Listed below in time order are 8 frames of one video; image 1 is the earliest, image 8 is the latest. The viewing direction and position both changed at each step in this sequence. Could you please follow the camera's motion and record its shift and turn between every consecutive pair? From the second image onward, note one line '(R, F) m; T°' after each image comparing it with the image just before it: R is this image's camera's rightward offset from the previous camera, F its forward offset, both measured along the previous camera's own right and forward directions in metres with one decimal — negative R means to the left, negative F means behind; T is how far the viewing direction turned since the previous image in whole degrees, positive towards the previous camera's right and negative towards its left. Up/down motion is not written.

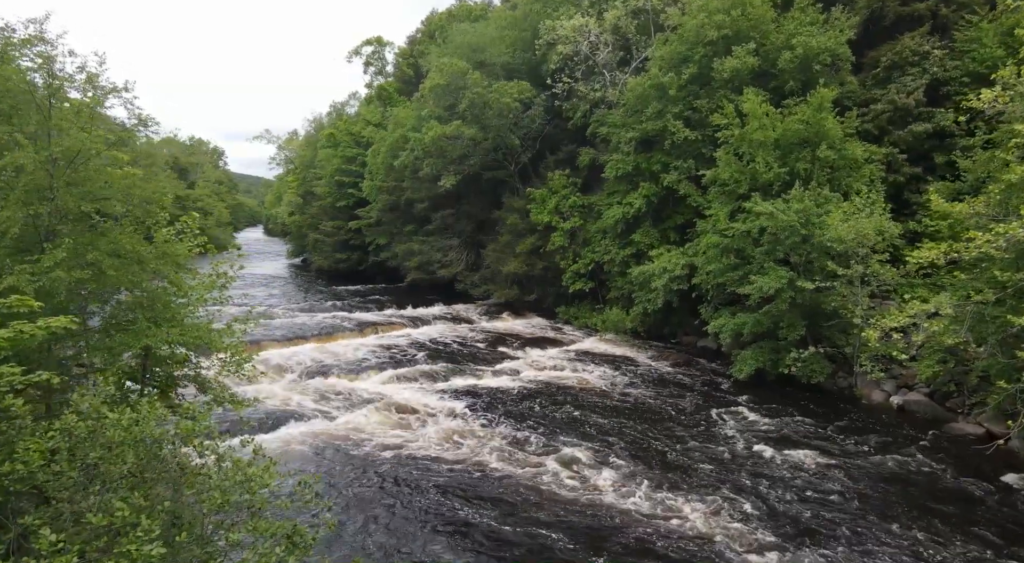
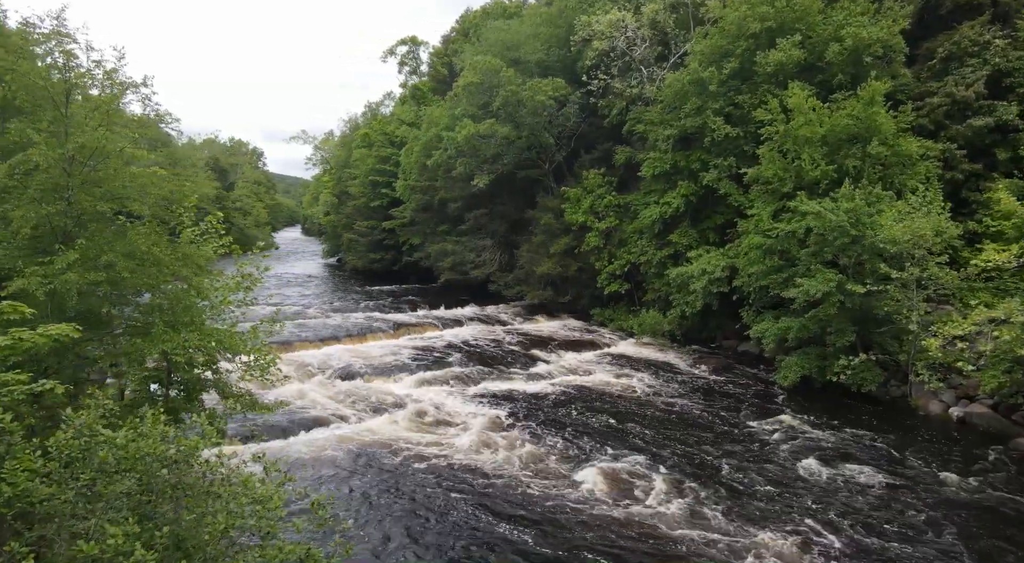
(0.0, +0.4) m; -3°
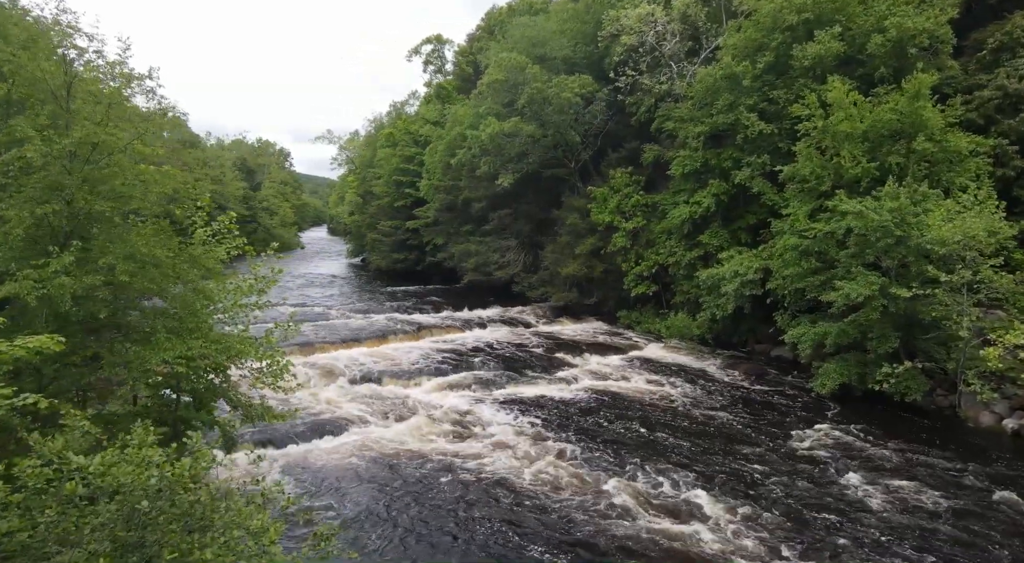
(0.0, +0.5) m; -2°
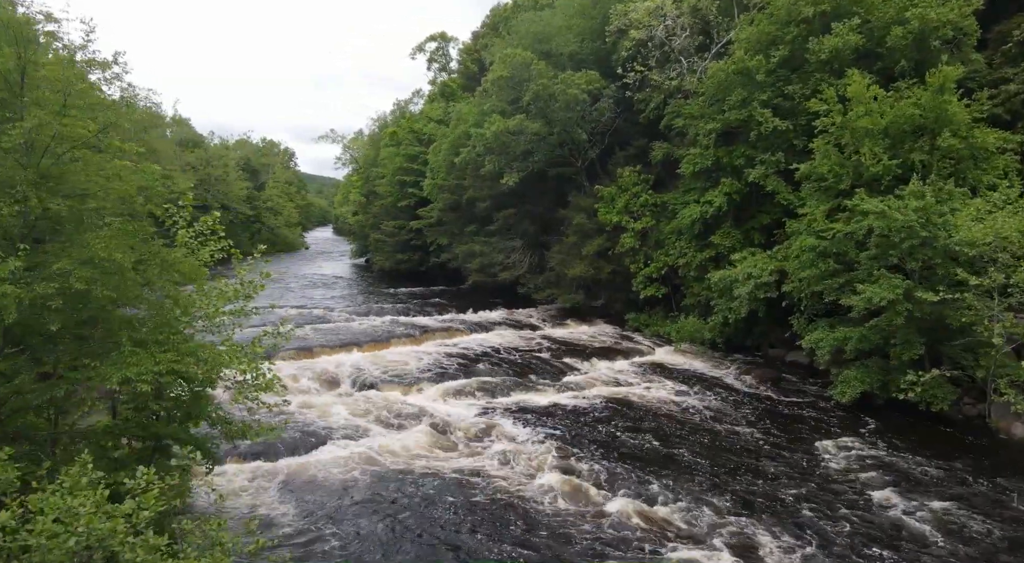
(0.0, +0.7) m; 0°
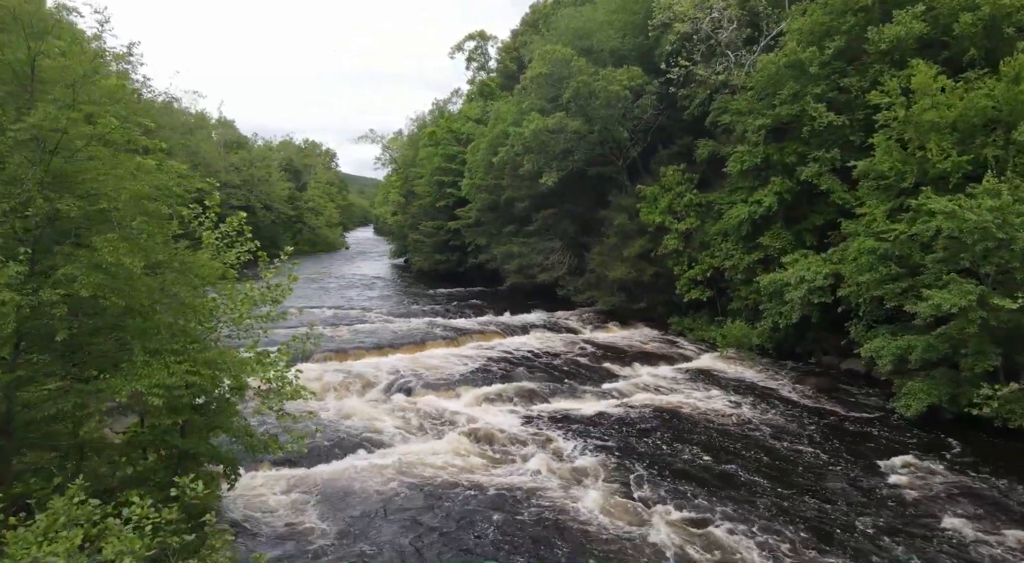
(0.0, +0.6) m; -3°
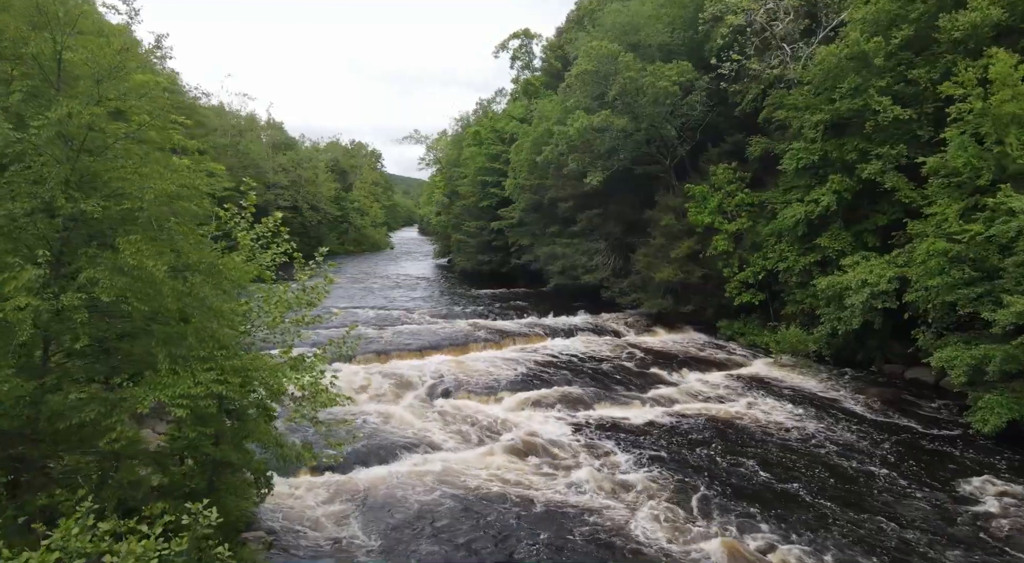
(0.0, +0.5) m; -4°
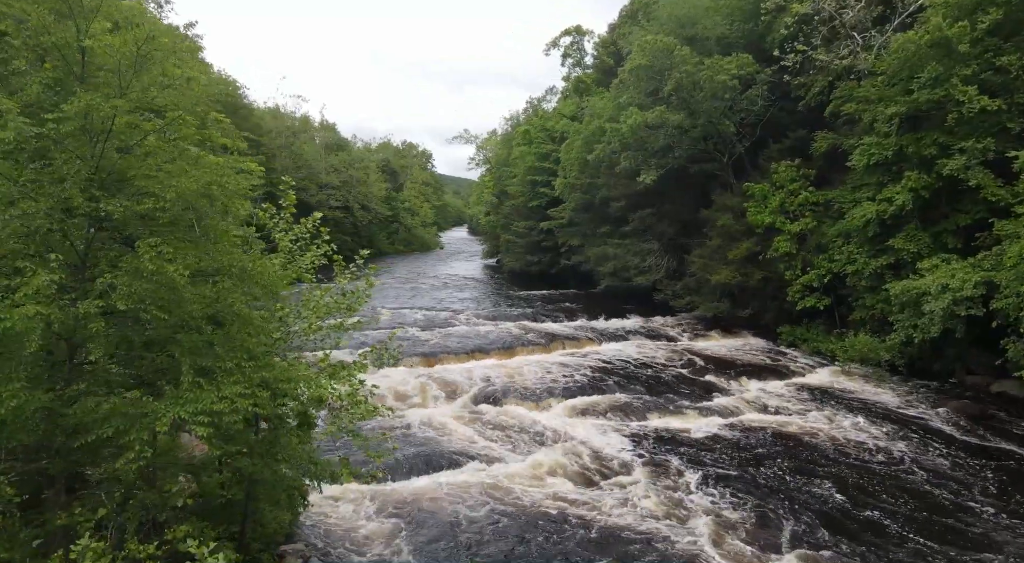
(0.0, +0.6) m; -4°
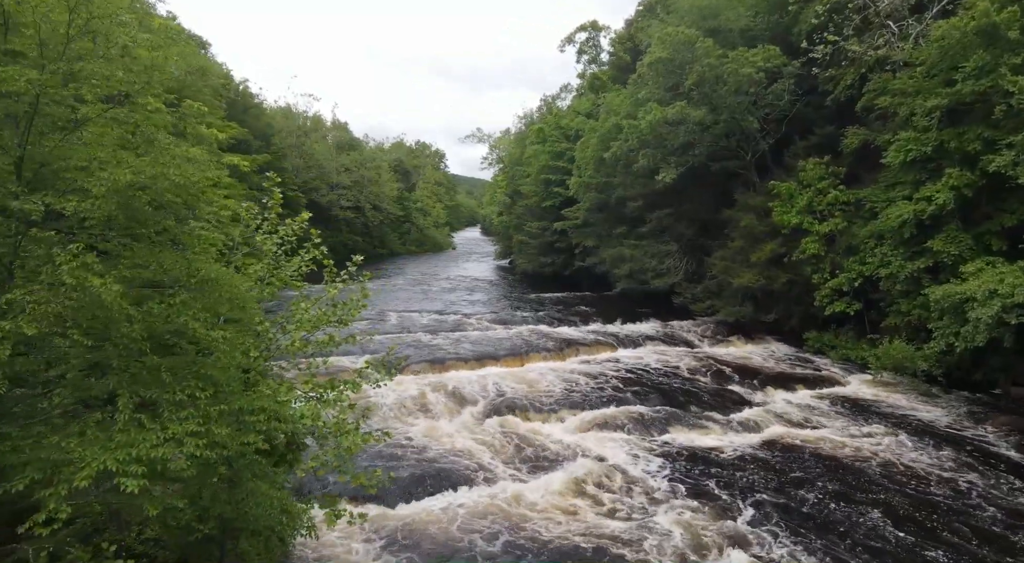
(0.0, +1.0) m; -1°
